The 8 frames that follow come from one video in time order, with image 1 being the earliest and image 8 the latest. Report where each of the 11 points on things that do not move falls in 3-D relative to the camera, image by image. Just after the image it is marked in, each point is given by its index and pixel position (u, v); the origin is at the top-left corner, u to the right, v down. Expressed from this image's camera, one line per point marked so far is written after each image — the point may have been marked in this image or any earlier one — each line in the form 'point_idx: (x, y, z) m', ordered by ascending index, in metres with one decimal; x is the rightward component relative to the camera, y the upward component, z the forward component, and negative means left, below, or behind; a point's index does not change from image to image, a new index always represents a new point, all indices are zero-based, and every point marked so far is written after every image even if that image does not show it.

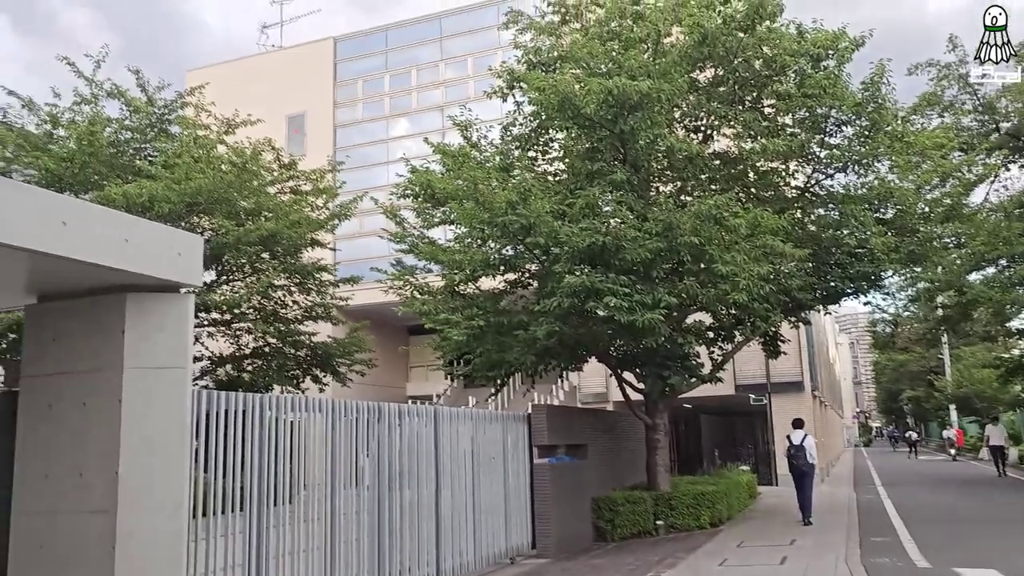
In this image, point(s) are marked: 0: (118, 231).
0: (-2.7, +0.4, +5.9) m
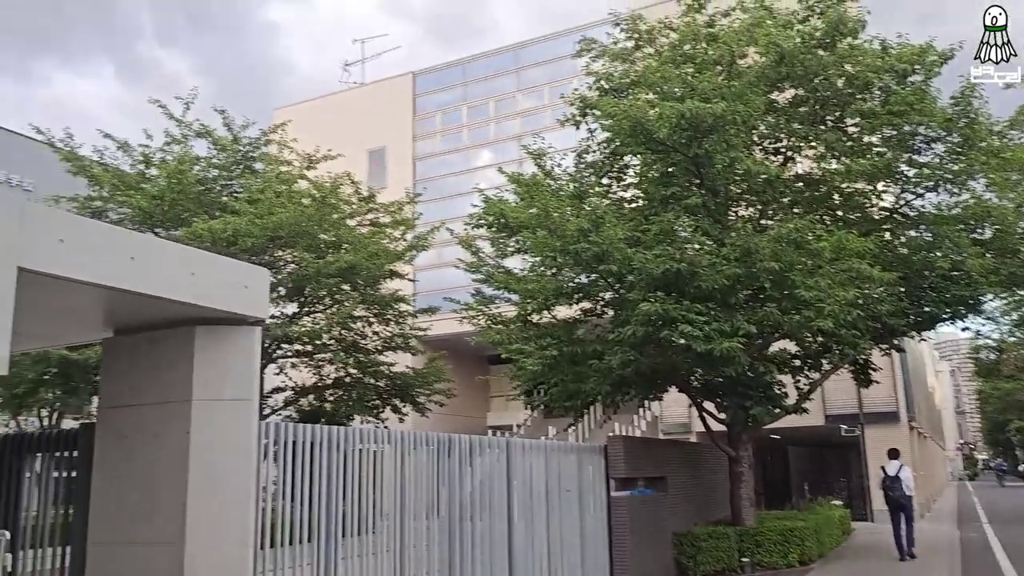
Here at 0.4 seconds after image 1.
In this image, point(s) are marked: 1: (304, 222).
0: (-2.3, +0.2, +6.0) m
1: (-4.7, +1.5, +19.4) m
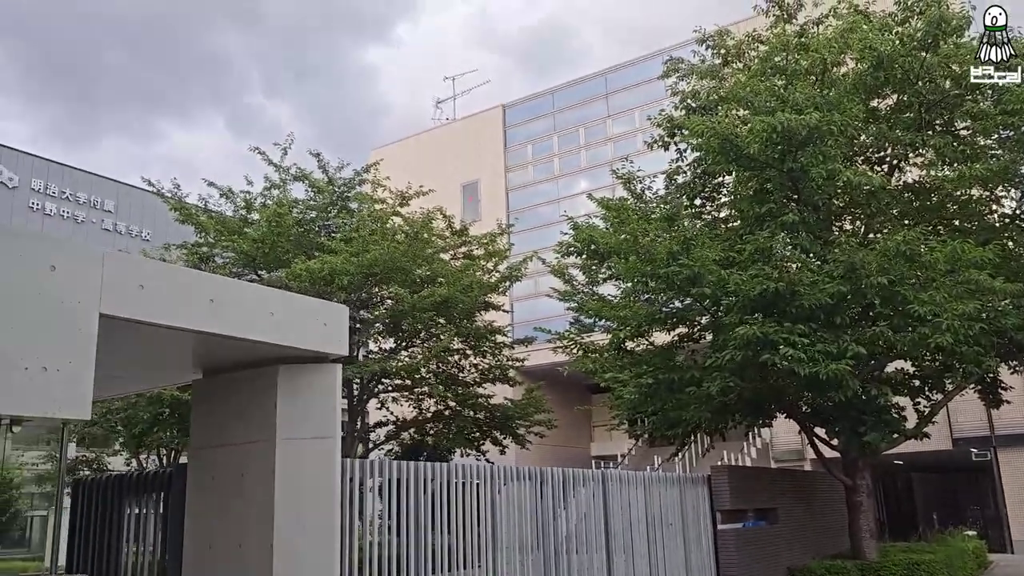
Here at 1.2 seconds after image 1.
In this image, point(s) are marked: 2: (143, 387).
0: (-1.7, -0.1, +6.0) m
1: (-2.6, +0.7, +19.6) m
2: (-3.4, -0.9, +7.8) m
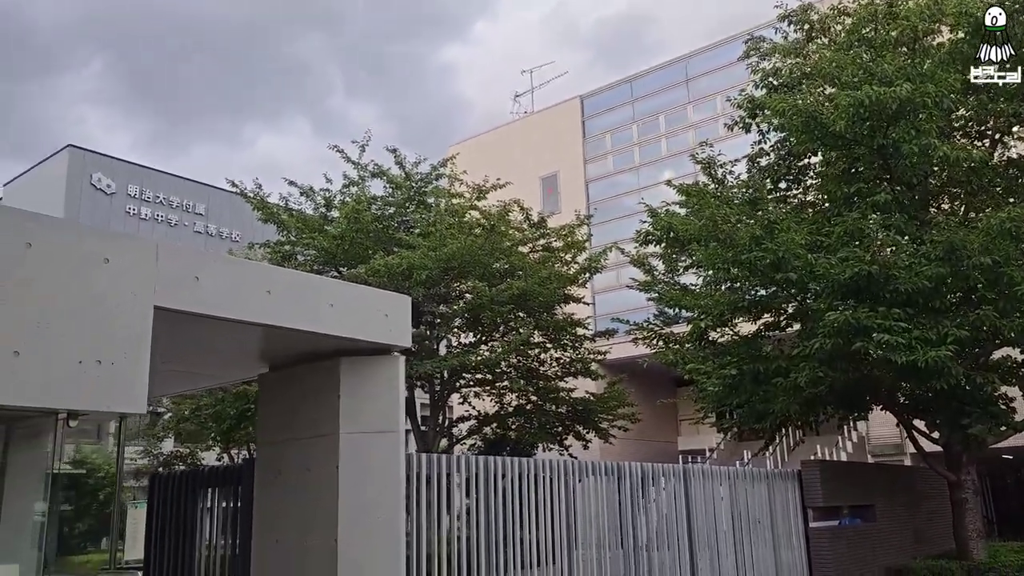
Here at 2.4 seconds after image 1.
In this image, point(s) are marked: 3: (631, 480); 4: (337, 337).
0: (-1.3, 0.0, +5.9) m
1: (-0.8, +0.8, +19.5) m
2: (-2.7, -0.9, +7.8) m
3: (+1.3, -2.1, +9.5) m
4: (-1.2, -0.3, +6.0) m
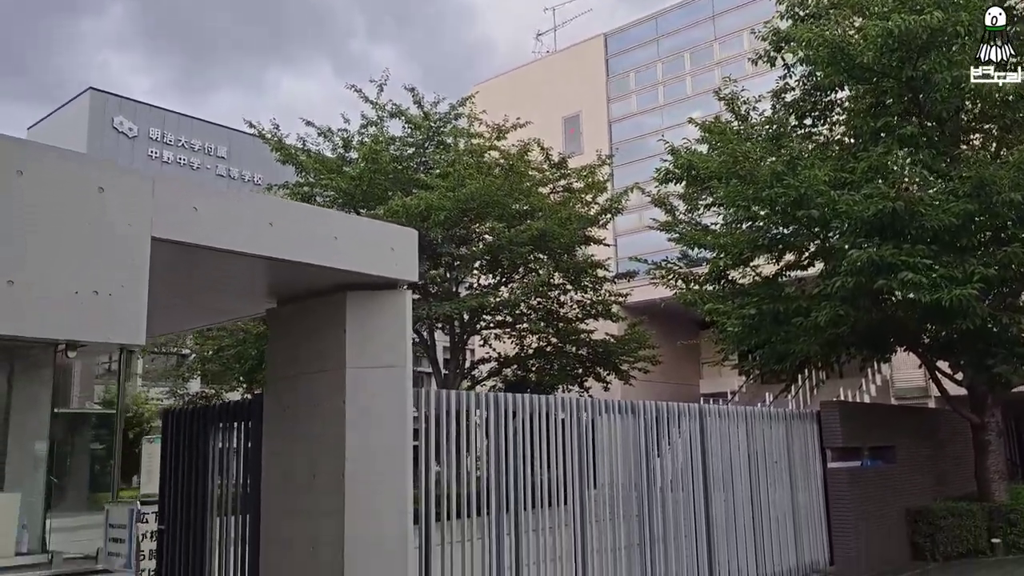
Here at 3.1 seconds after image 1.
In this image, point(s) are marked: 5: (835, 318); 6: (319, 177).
0: (-1.3, +0.4, +5.8) m
1: (-0.4, +2.2, +19.3) m
2: (-2.6, -0.3, +7.8) m
3: (+1.5, -1.4, +9.4) m
4: (-1.2, +0.1, +5.9) m
5: (+4.2, -0.4, +11.2) m
6: (-4.5, +2.6, +19.9) m
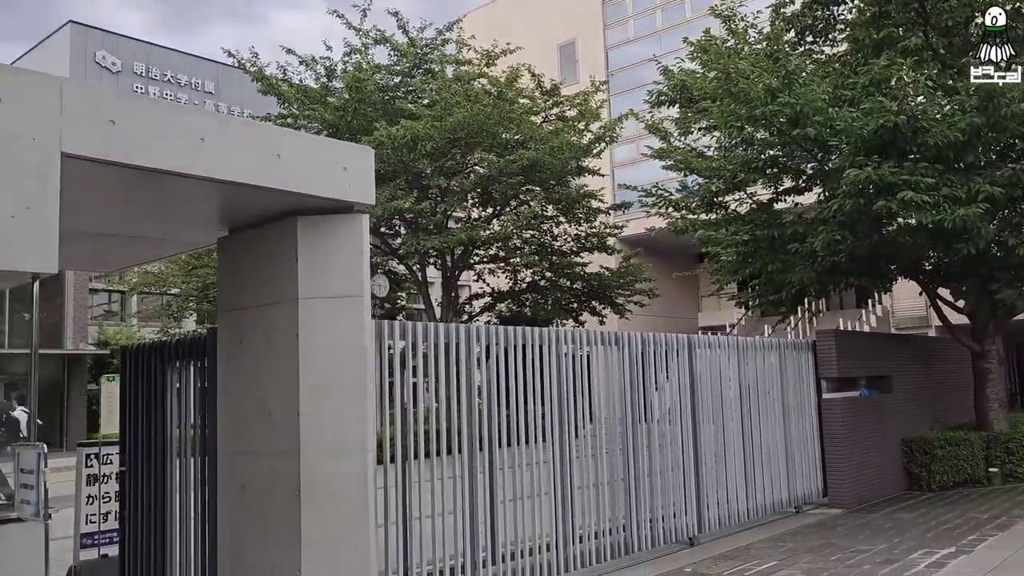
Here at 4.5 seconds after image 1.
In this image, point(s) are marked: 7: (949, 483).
0: (-1.5, +0.9, +5.3) m
1: (-0.6, +3.6, +18.6) m
2: (-2.8, +0.3, +7.3) m
3: (+1.3, -0.6, +9.0) m
4: (-1.4, +0.6, +5.4) m
5: (+4.0, +0.6, +10.7) m
6: (-4.7, +4.0, +19.2) m
7: (+6.5, -2.9, +12.7) m
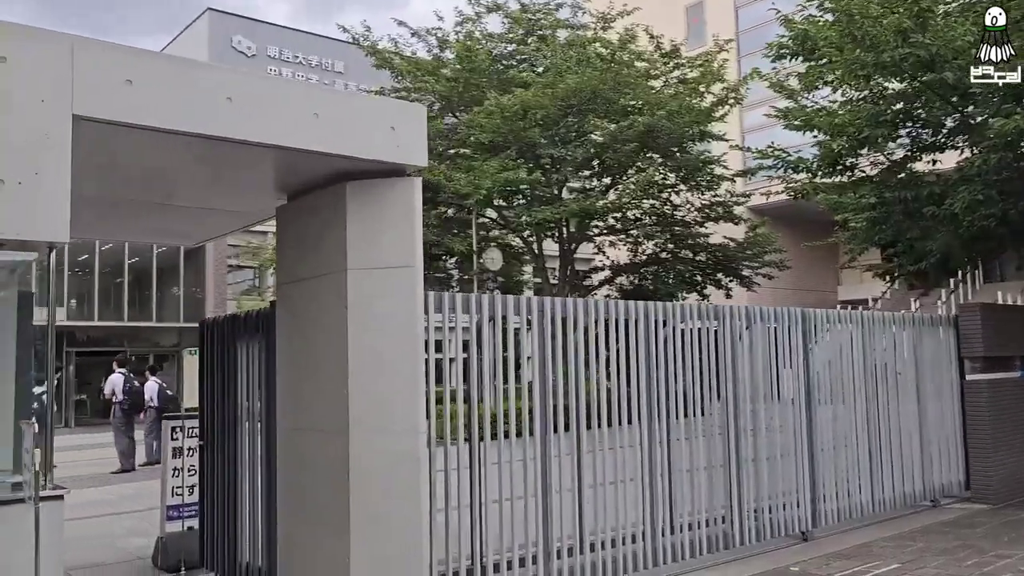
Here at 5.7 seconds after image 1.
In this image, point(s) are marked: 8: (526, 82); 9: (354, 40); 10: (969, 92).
0: (-1.2, +1.1, +4.9) m
1: (+1.8, +4.2, +17.8) m
2: (-2.2, +0.6, +7.2) m
3: (+2.1, -0.4, +8.2) m
4: (-1.1, +0.8, +5.0) m
5: (+5.1, +0.9, +9.4) m
6: (-2.2, +4.6, +19.1) m
7: (+7.9, -2.5, +11.1) m
8: (+0.3, +4.5, +18.5) m
9: (-3.6, +5.7, +19.6) m
10: (+4.9, +2.1, +9.2) m
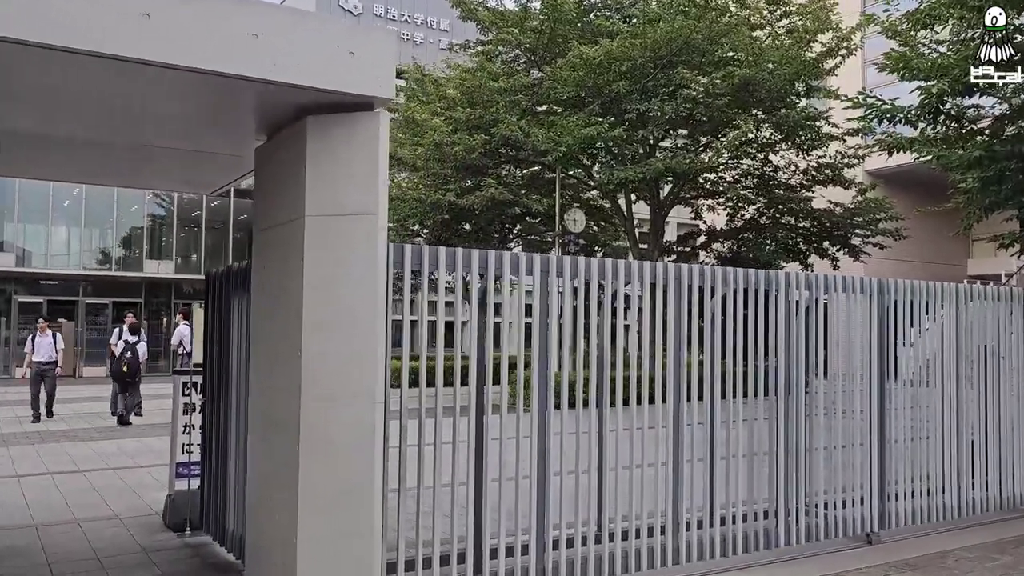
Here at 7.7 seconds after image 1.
0: (-1.4, +1.3, +4.3) m
1: (+3.4, +4.9, +16.6) m
2: (-2.0, +0.9, +6.7) m
3: (+2.4, -0.1, +7.2) m
4: (-1.2, +1.1, +4.4) m
5: (+5.5, +1.2, +7.9) m
6: (-0.3, +5.5, +18.3) m
7: (+8.4, -2.2, +9.3) m
8: (+2.0, +5.2, +17.4) m
9: (-1.6, +6.6, +19.0) m
10: (+5.3, +2.3, +7.7) m
